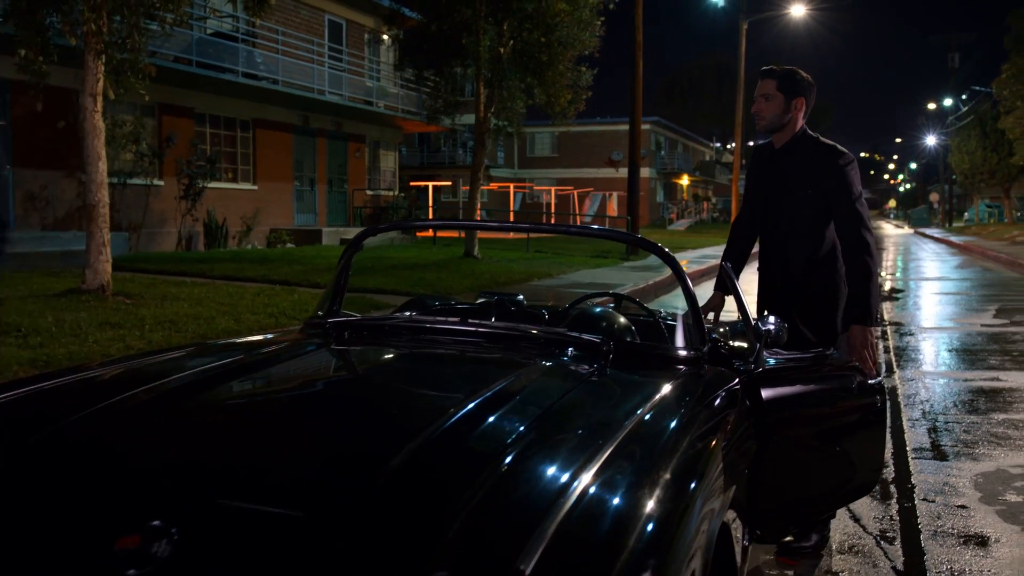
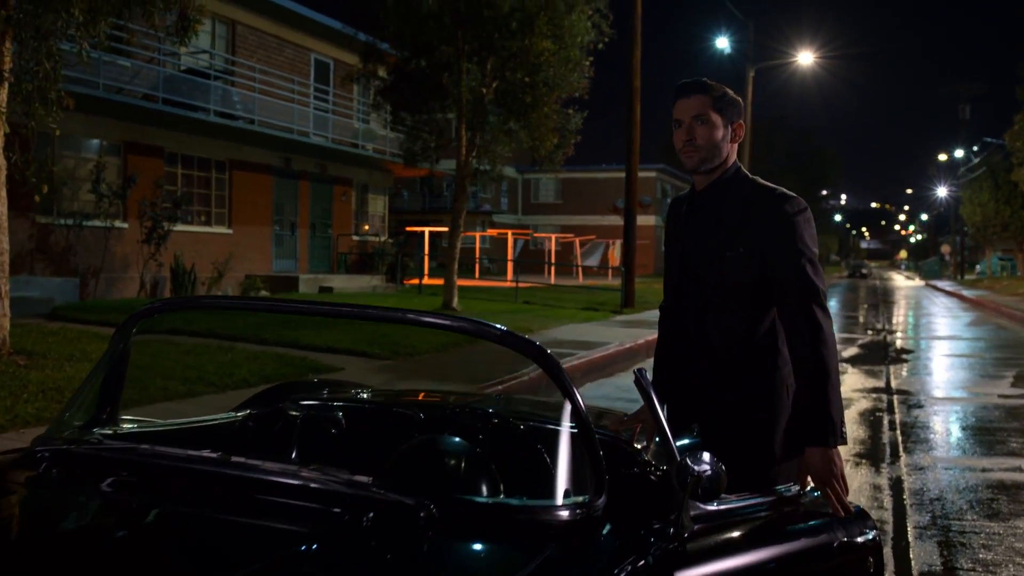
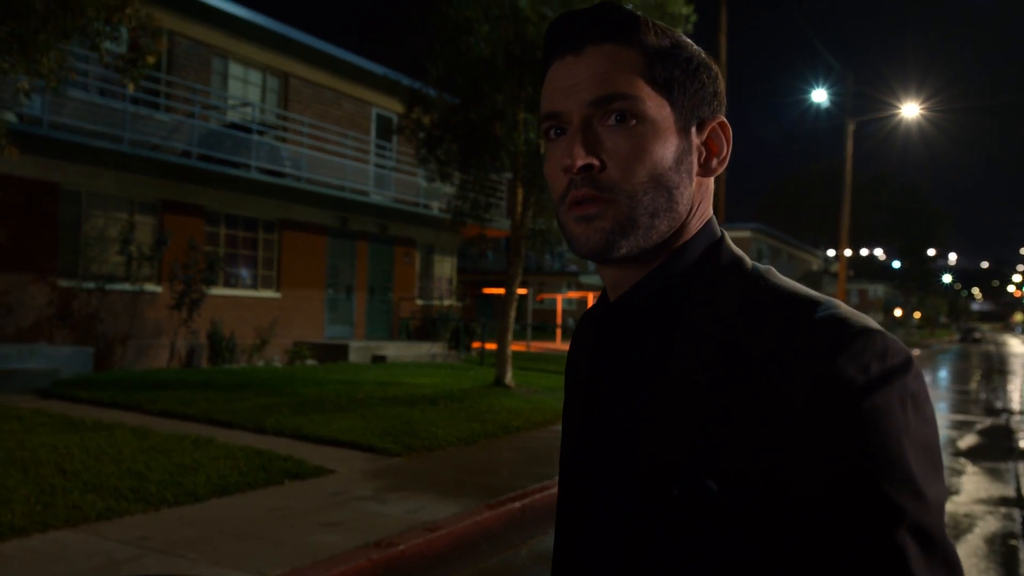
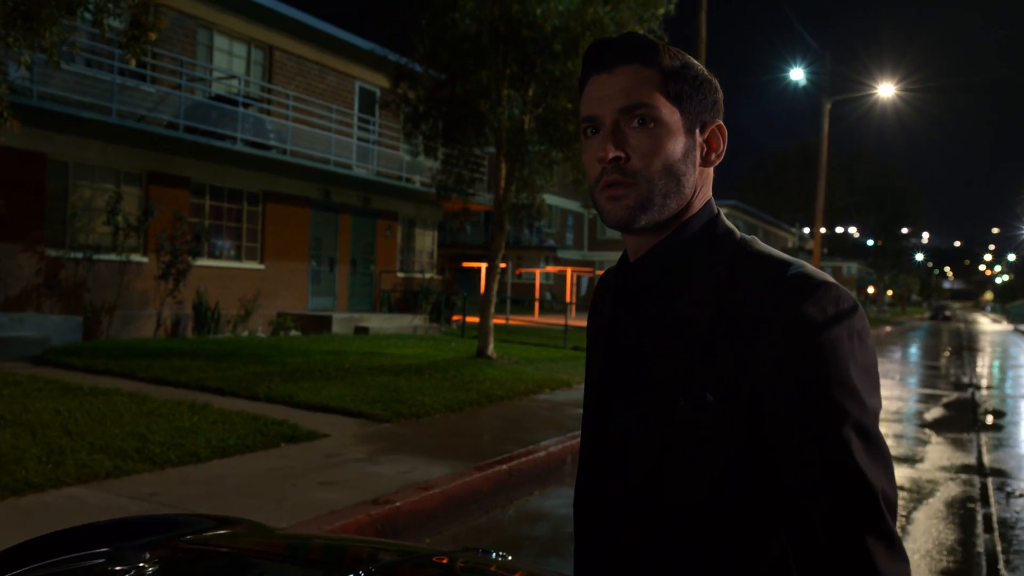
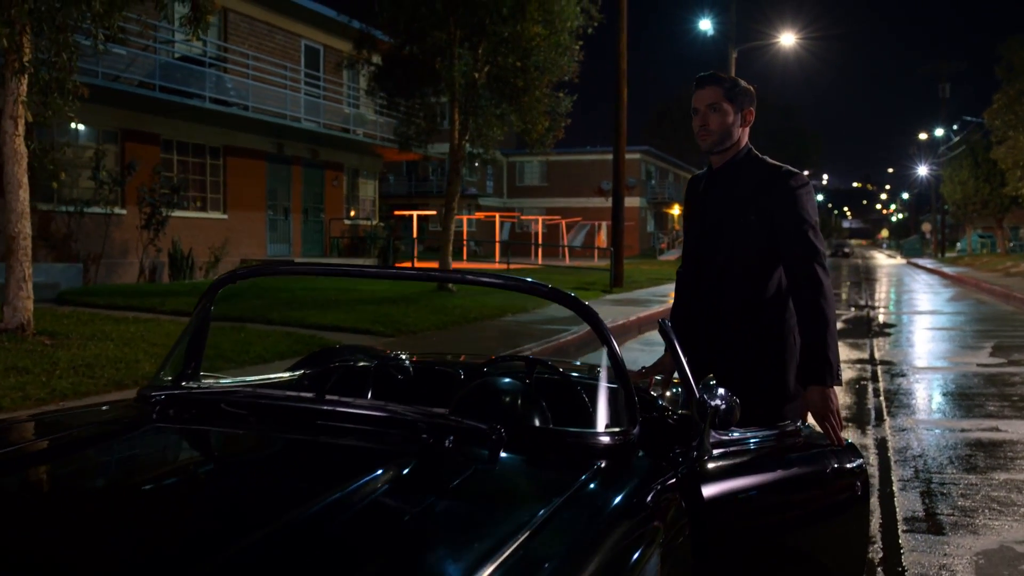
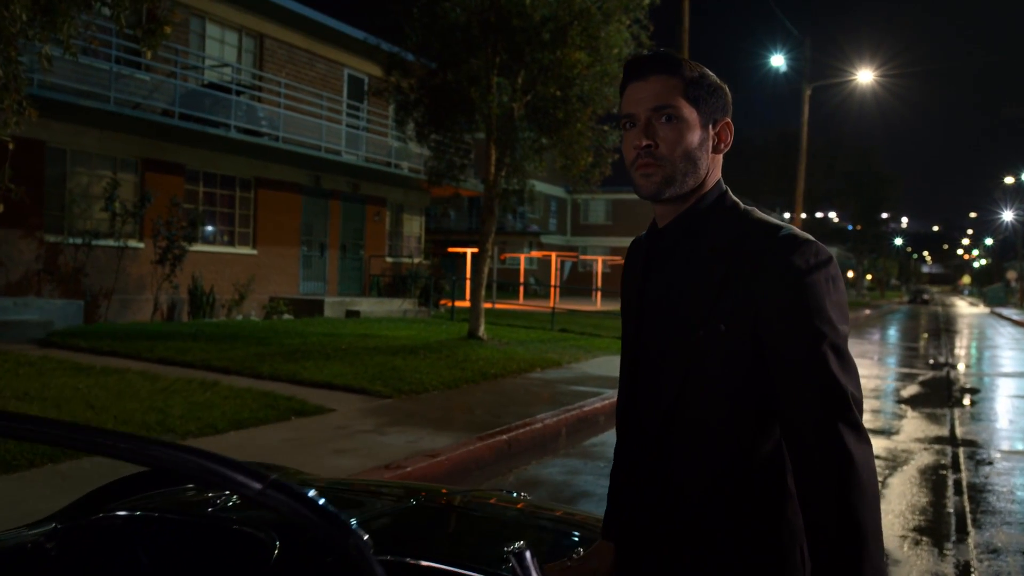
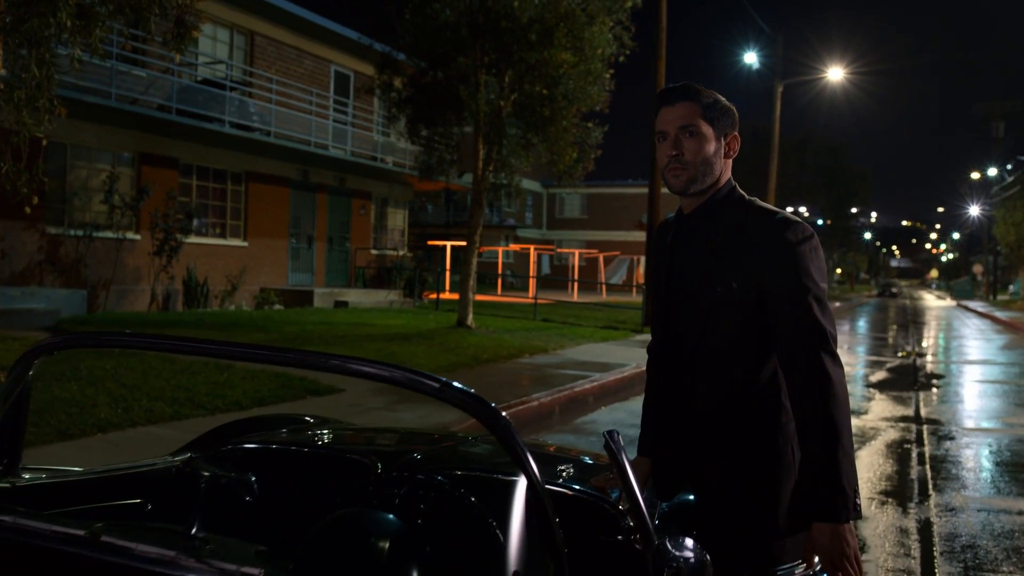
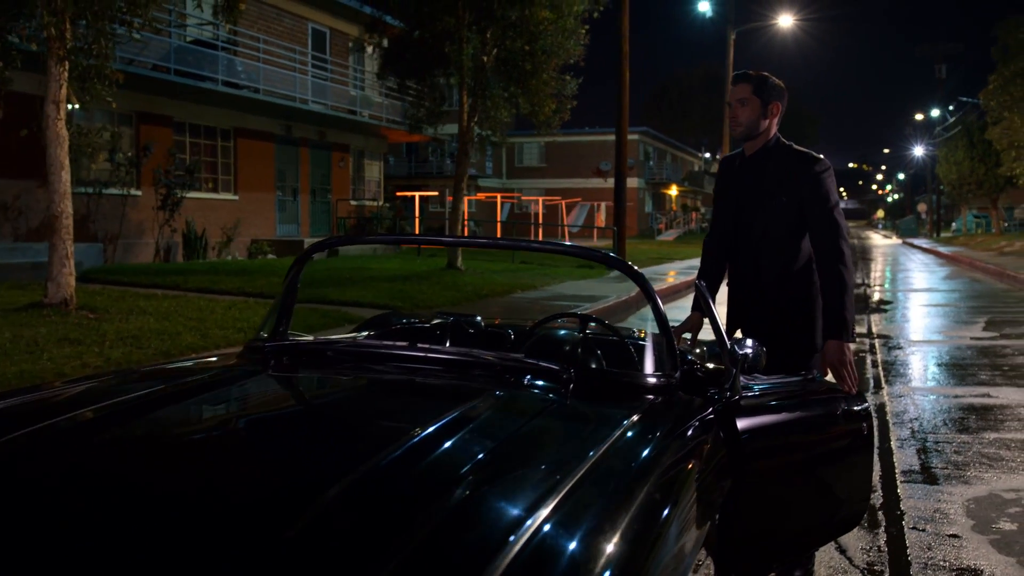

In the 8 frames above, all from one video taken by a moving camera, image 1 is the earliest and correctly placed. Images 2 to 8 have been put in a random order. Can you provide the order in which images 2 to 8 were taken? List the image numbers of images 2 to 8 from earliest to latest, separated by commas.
8, 5, 2, 7, 6, 4, 3
